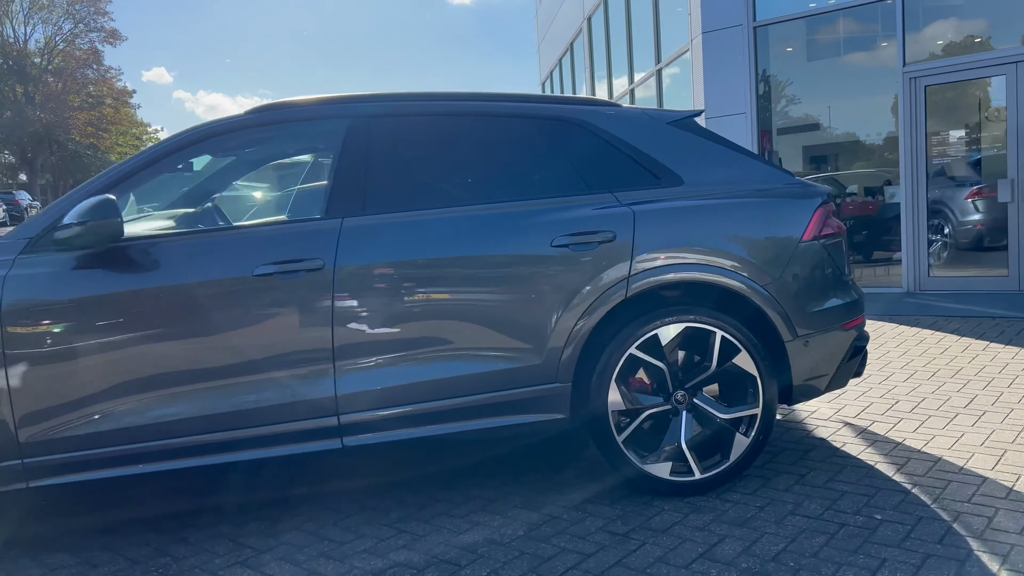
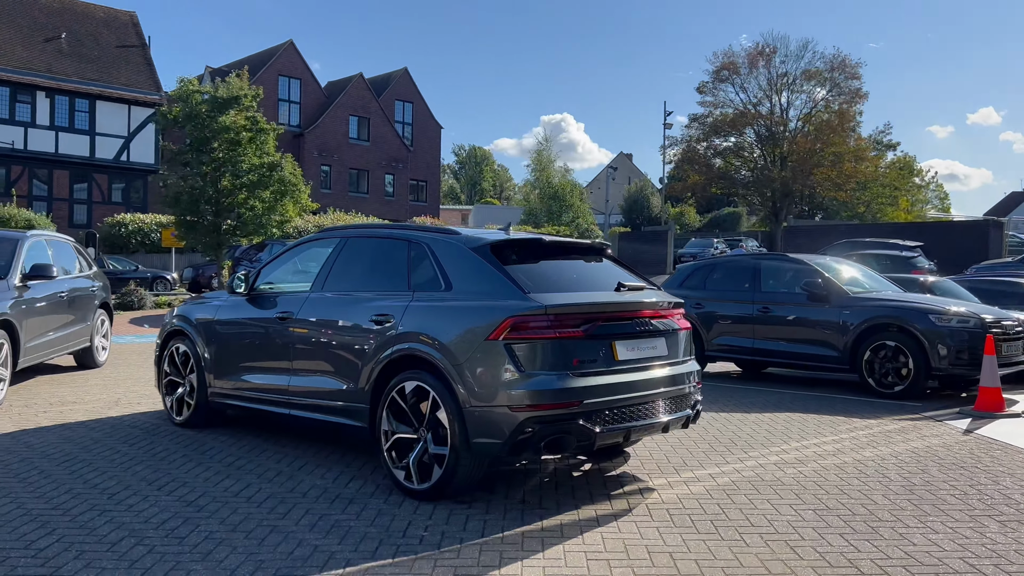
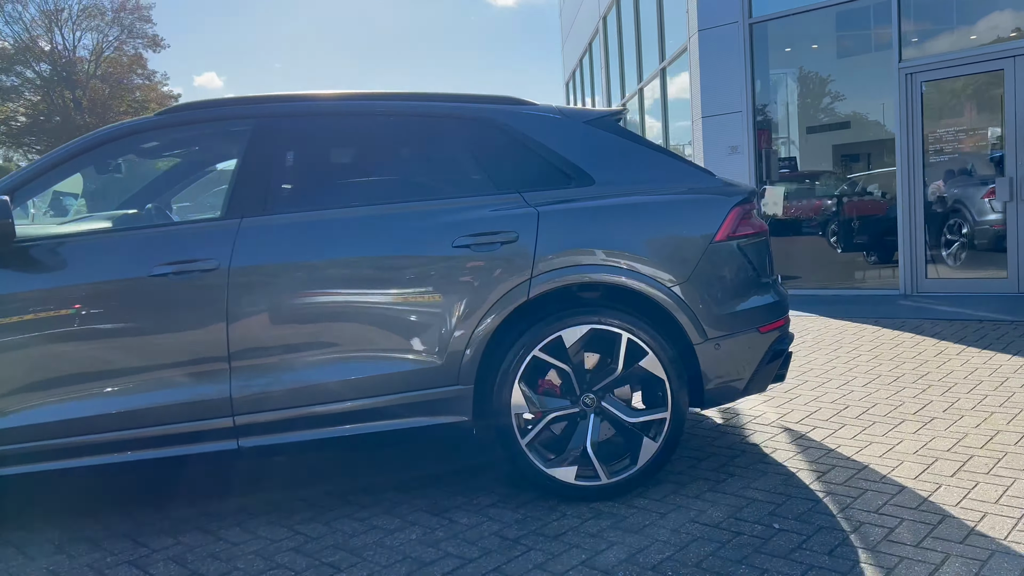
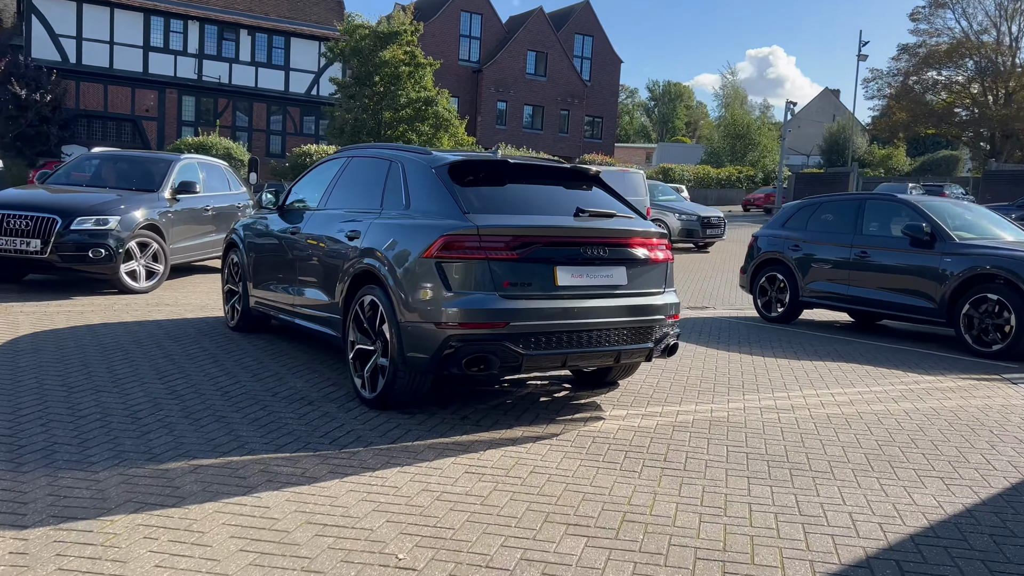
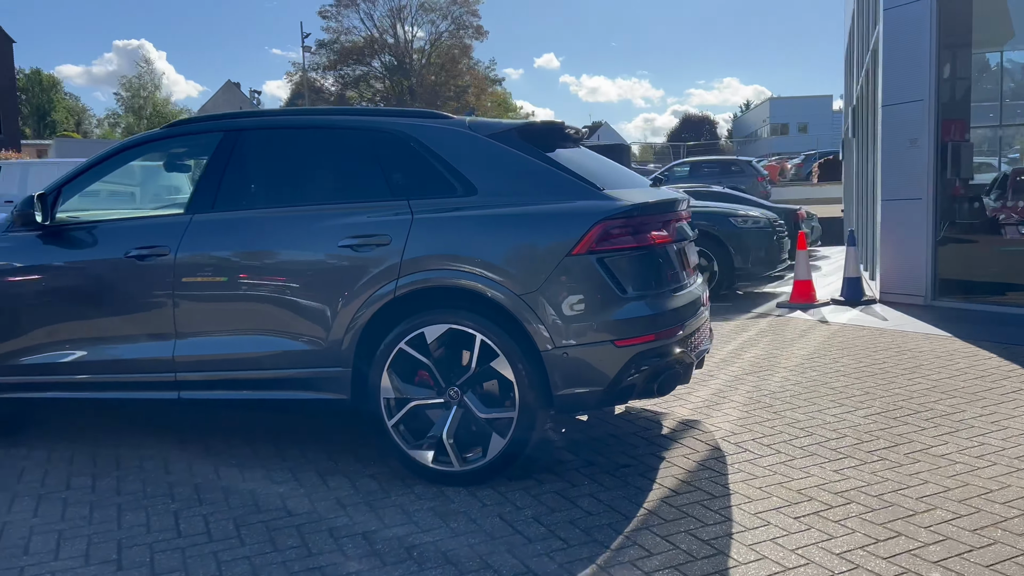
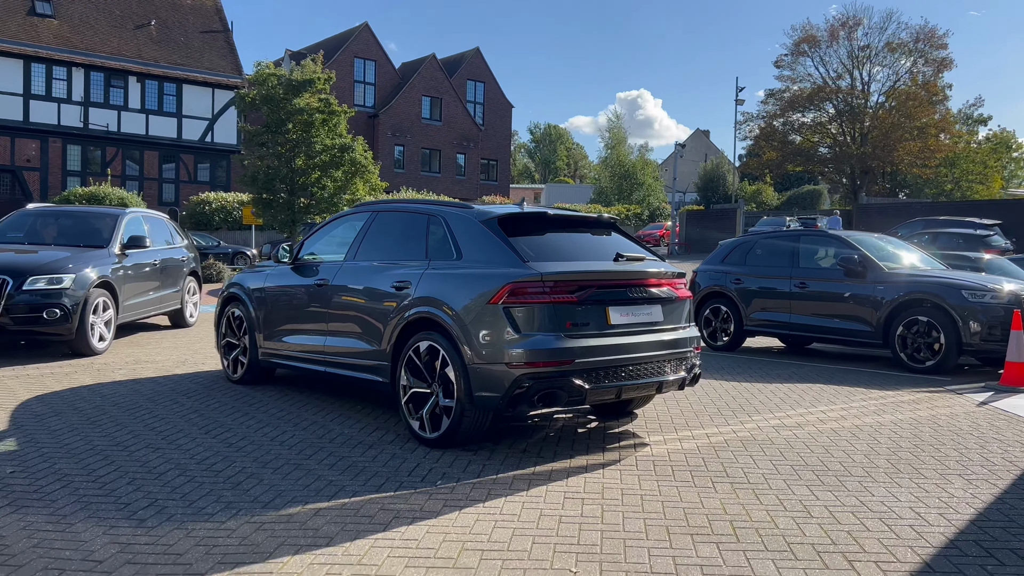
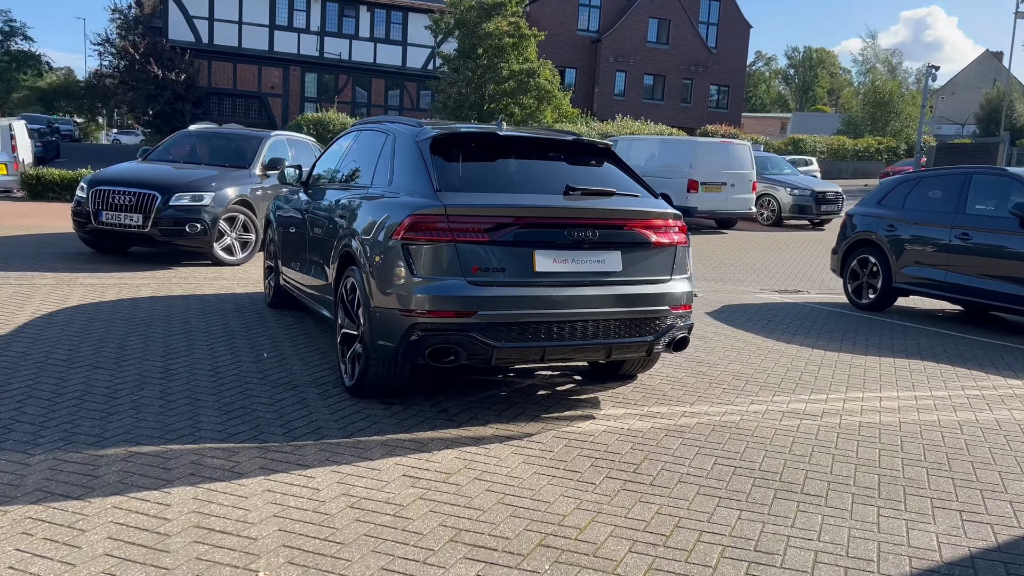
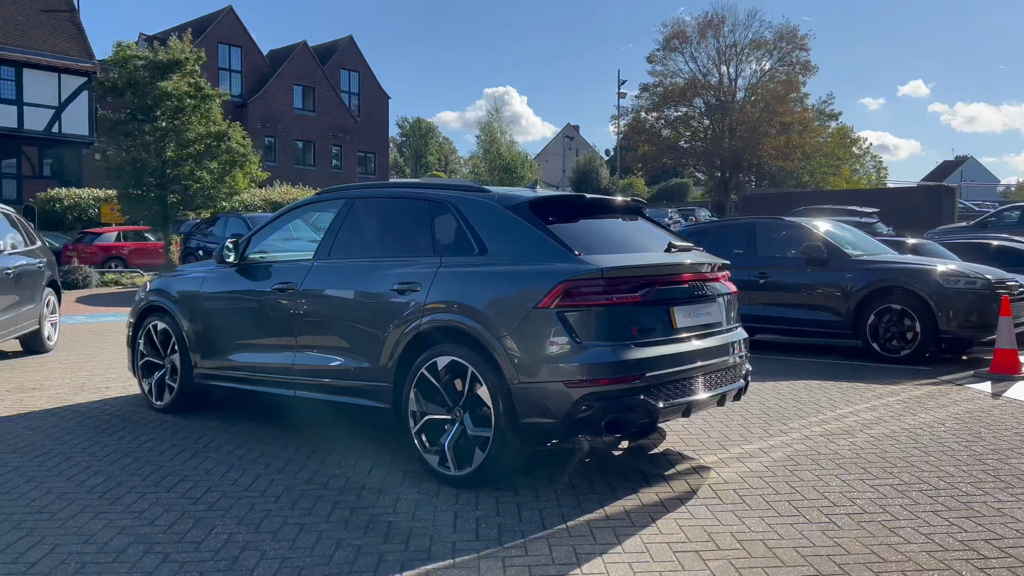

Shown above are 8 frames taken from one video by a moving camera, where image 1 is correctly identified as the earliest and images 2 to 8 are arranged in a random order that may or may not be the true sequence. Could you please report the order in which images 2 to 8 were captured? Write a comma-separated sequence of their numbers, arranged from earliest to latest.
3, 5, 8, 2, 6, 4, 7
